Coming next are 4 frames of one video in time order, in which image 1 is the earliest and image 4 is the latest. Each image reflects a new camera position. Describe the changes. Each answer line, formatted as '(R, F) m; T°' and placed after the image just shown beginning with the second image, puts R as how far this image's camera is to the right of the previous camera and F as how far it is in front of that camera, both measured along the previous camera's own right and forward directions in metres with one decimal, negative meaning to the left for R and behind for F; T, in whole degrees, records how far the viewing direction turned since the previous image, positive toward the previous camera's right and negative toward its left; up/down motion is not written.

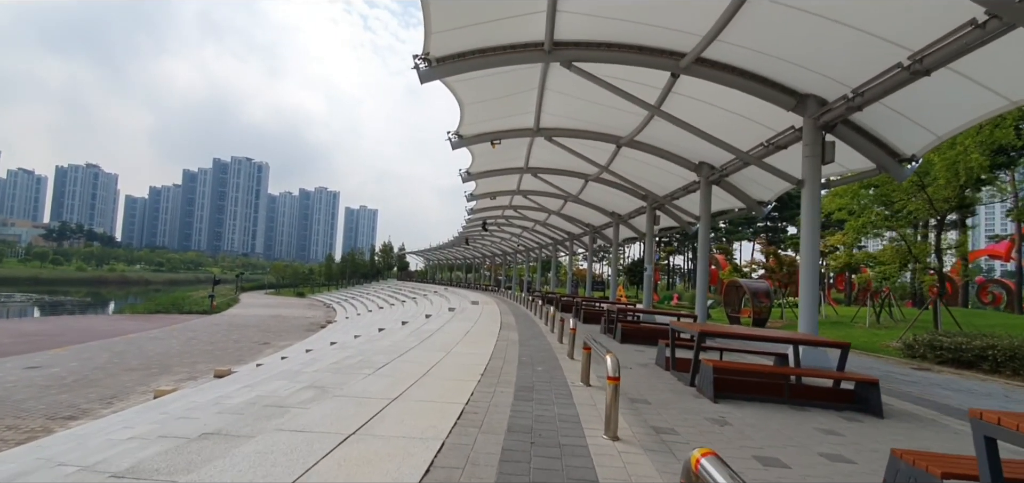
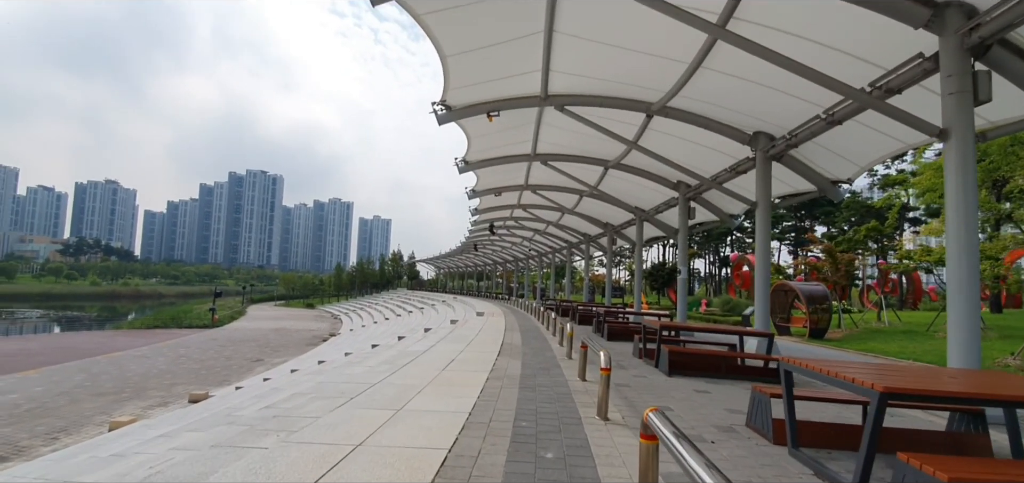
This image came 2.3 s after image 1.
(+0.2, +3.5) m; -1°
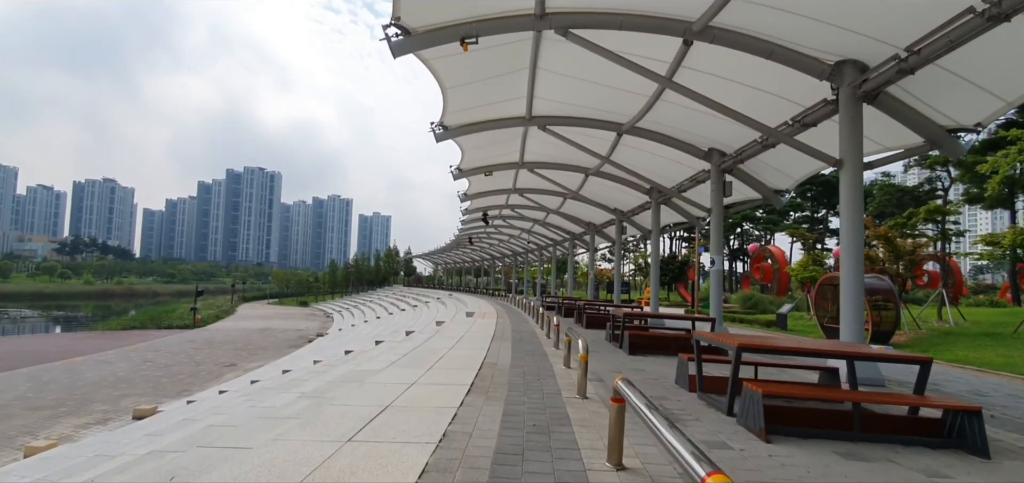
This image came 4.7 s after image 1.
(+0.3, +3.7) m; 0°
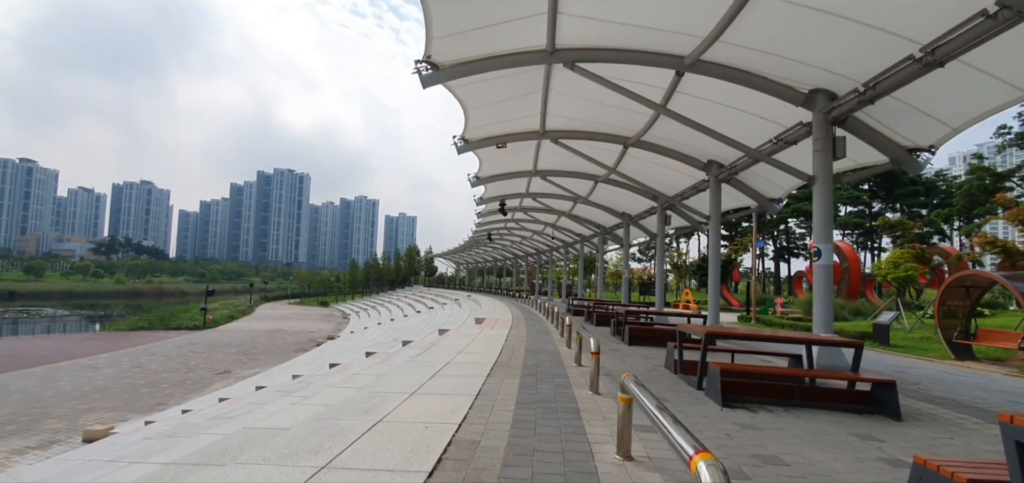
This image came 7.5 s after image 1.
(+0.2, +4.2) m; -3°
